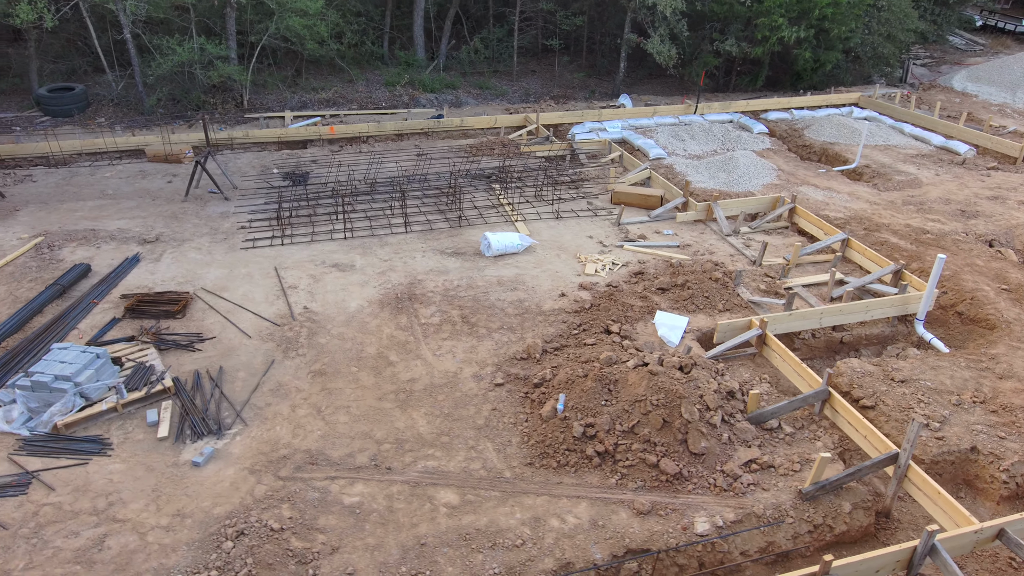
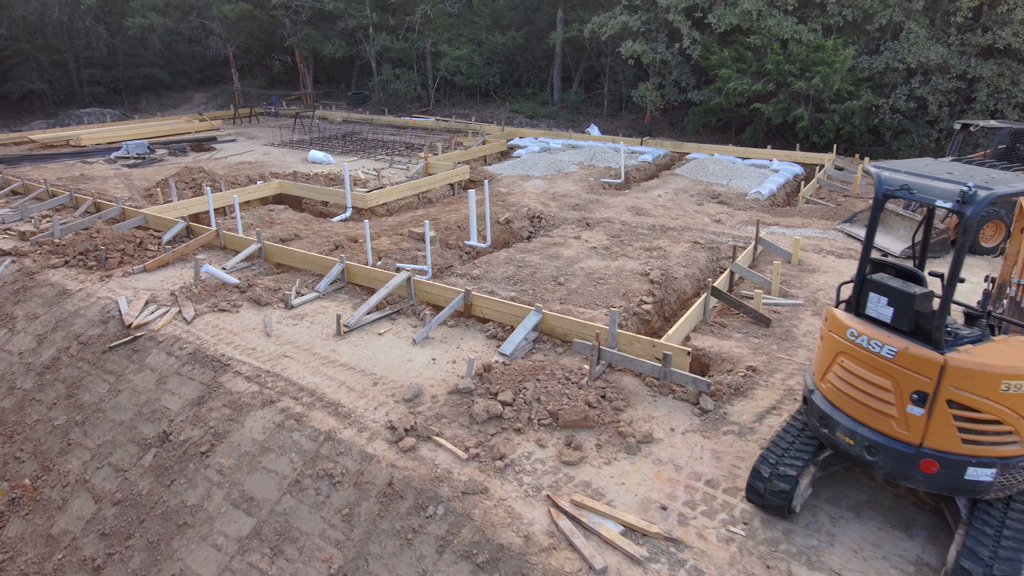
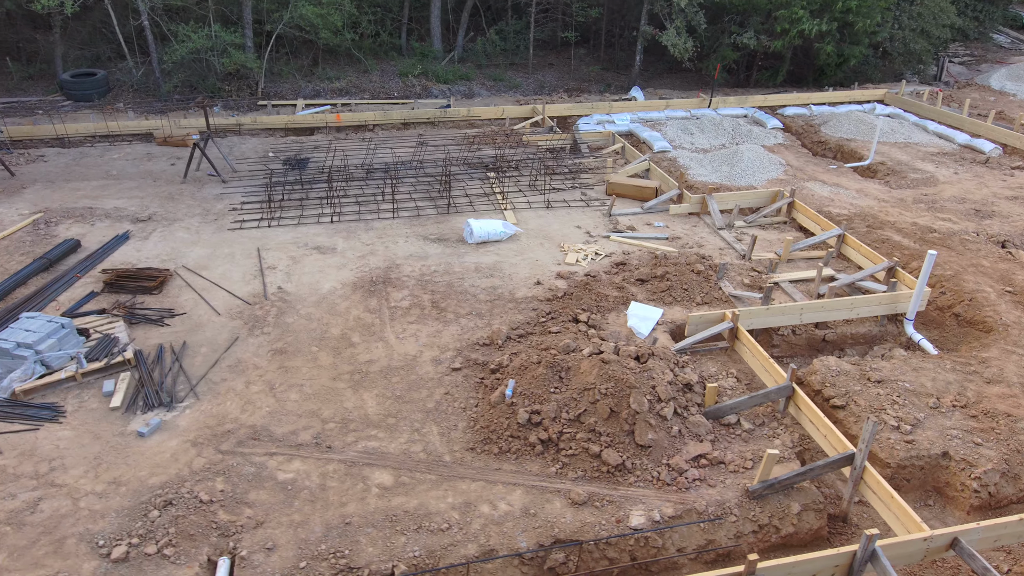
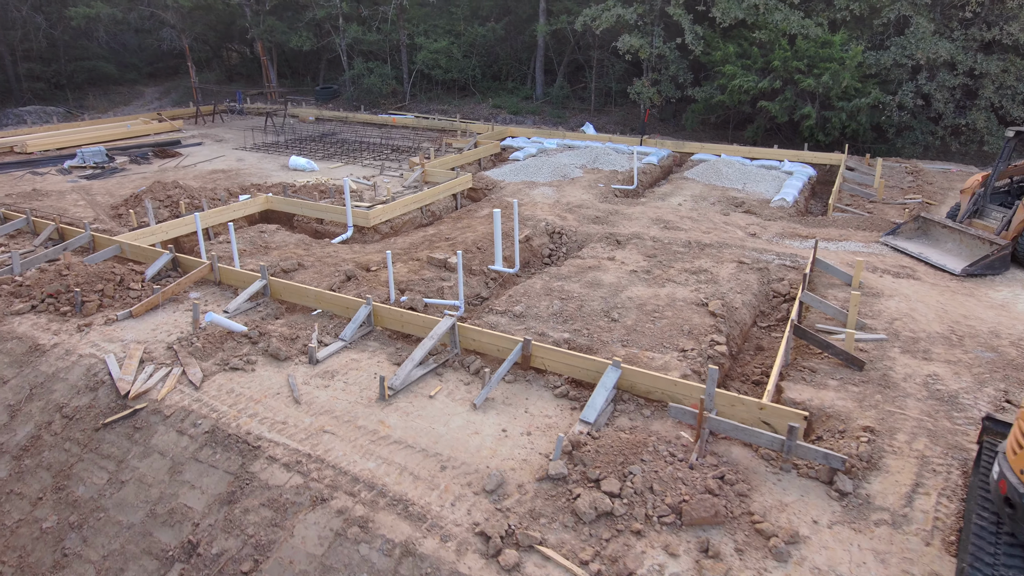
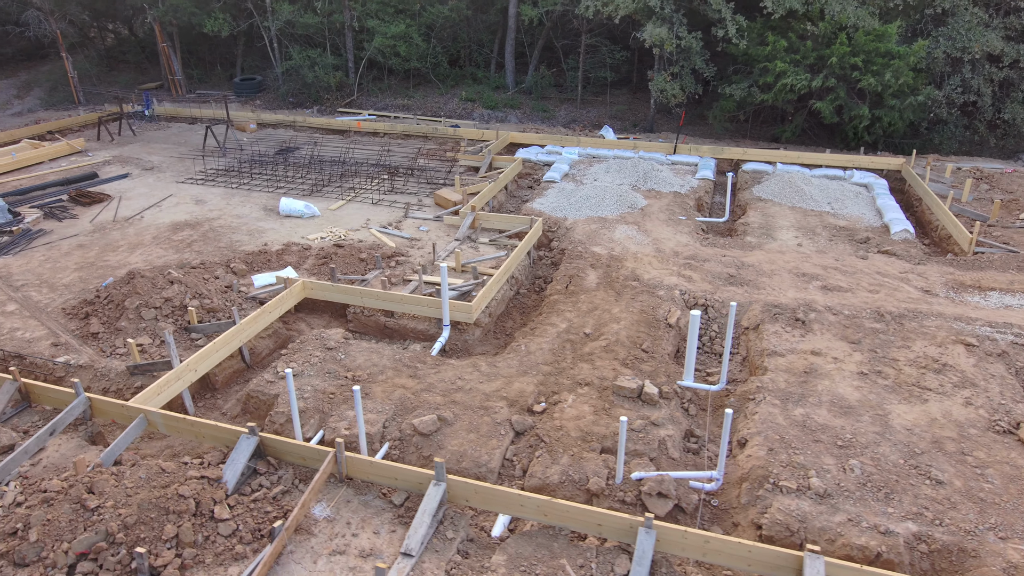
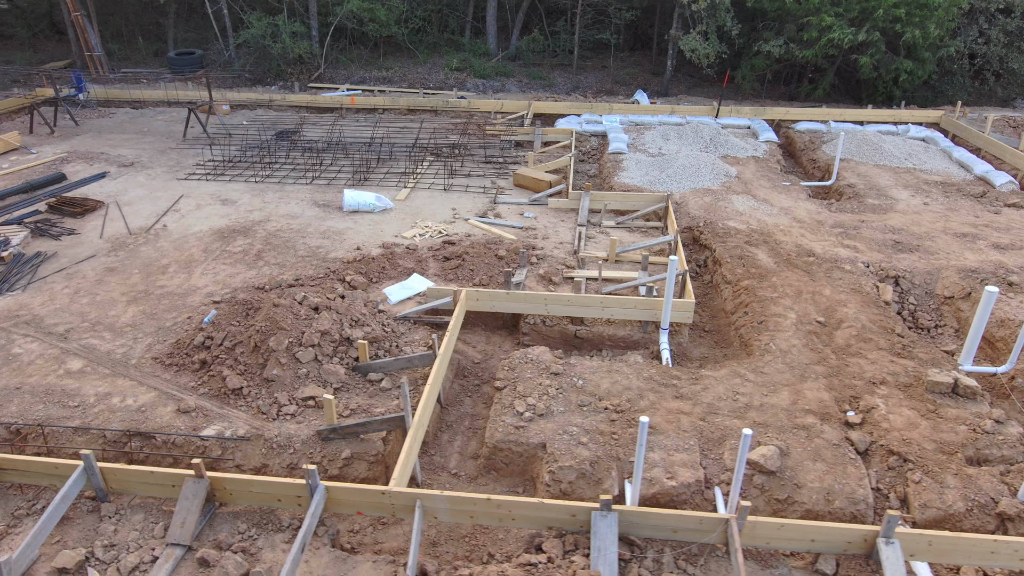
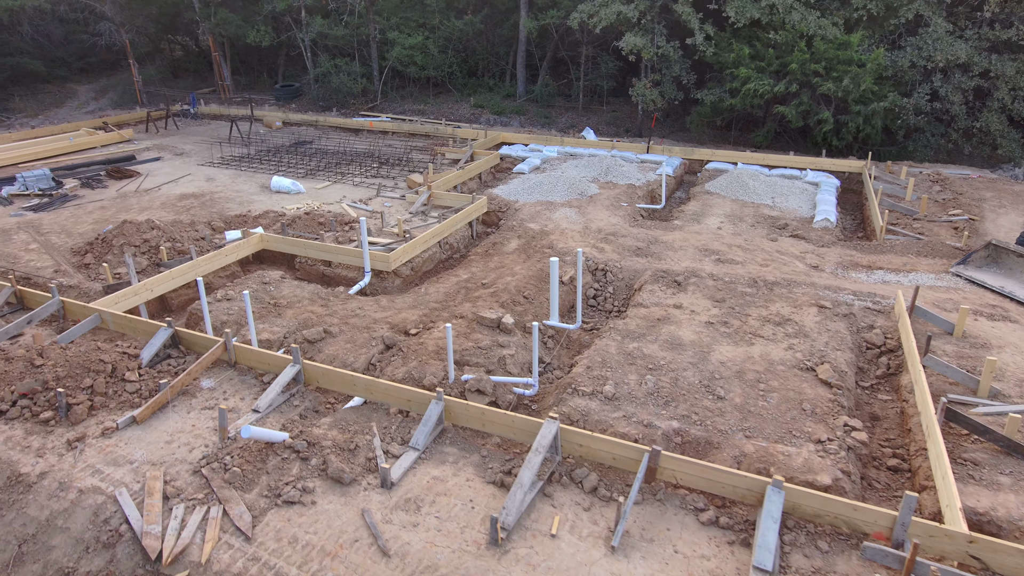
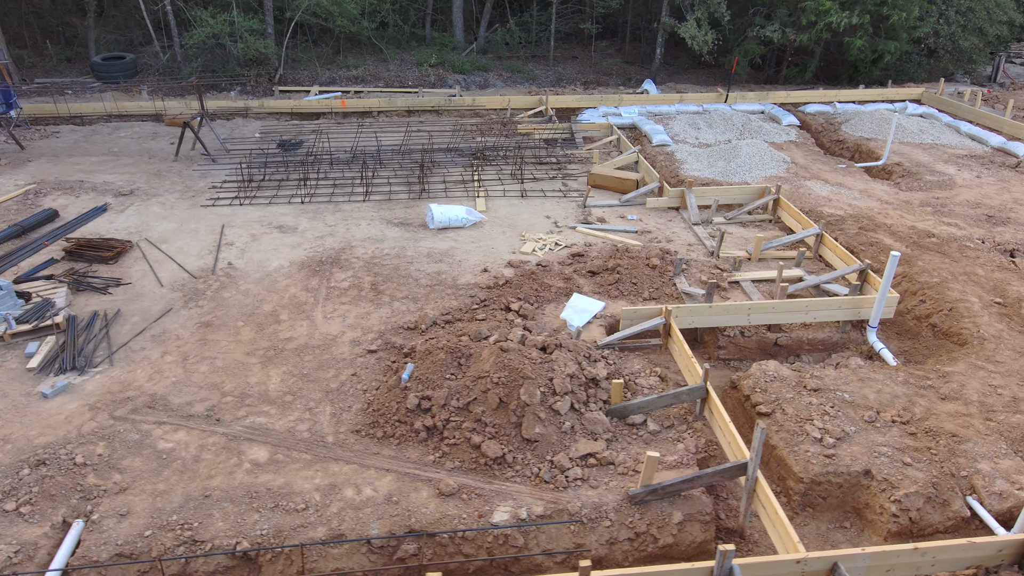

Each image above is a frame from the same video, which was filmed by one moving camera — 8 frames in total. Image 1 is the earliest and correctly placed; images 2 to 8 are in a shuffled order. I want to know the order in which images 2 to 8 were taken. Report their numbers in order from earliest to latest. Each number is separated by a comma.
3, 8, 6, 5, 7, 4, 2
